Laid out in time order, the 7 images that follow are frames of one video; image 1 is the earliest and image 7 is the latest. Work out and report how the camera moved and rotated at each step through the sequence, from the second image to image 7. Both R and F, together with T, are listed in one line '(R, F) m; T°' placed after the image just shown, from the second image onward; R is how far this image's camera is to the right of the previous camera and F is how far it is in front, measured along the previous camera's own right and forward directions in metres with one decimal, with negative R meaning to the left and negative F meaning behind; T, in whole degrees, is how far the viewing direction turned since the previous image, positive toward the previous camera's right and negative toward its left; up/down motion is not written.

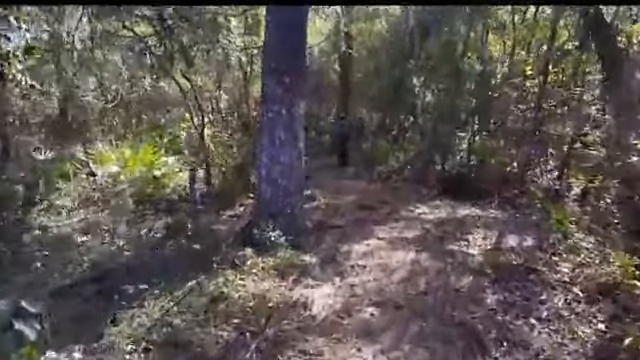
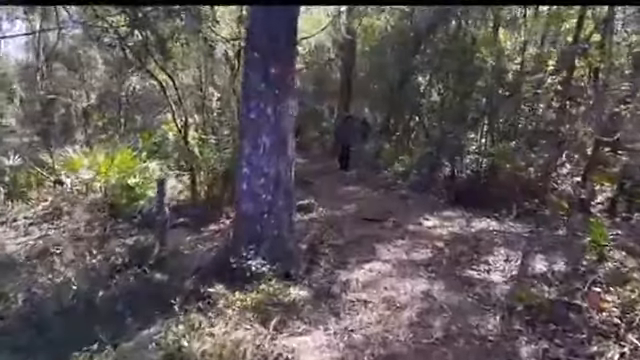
(+0.1, +1.1) m; 0°
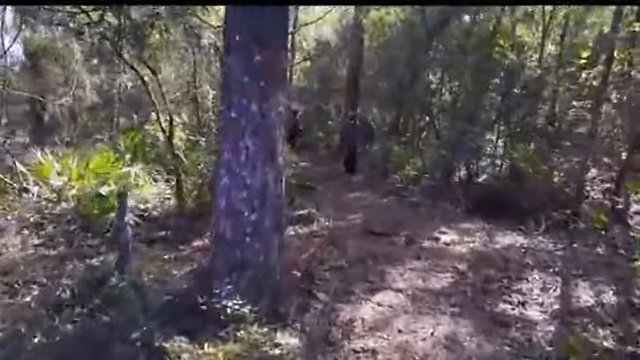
(+0.1, +1.1) m; -1°
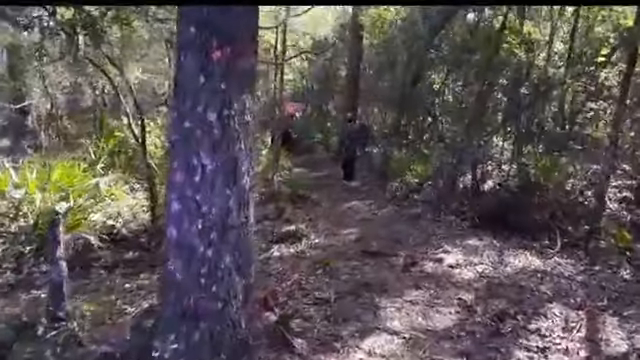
(+0.2, +0.8) m; 0°
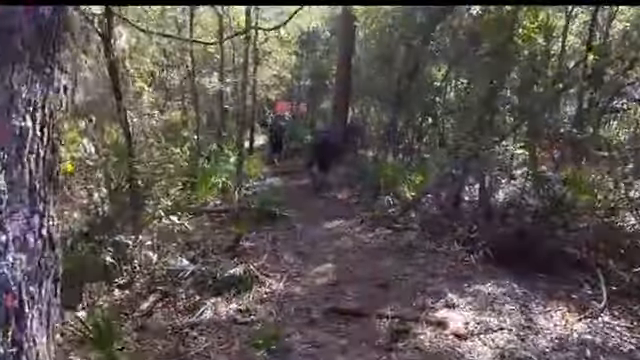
(+0.5, +2.0) m; 0°
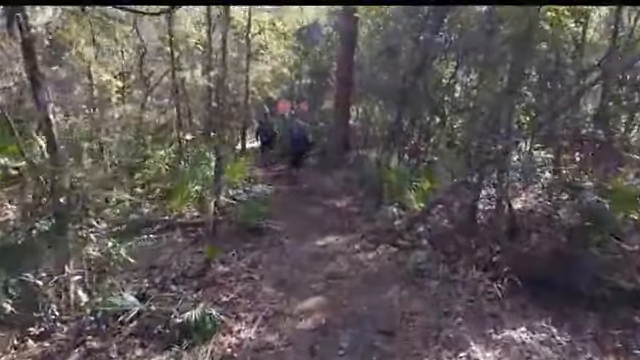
(+0.2, +1.3) m; -1°
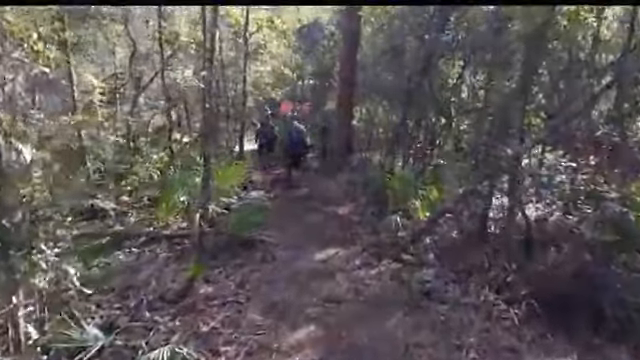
(+0.1, +0.6) m; -1°
